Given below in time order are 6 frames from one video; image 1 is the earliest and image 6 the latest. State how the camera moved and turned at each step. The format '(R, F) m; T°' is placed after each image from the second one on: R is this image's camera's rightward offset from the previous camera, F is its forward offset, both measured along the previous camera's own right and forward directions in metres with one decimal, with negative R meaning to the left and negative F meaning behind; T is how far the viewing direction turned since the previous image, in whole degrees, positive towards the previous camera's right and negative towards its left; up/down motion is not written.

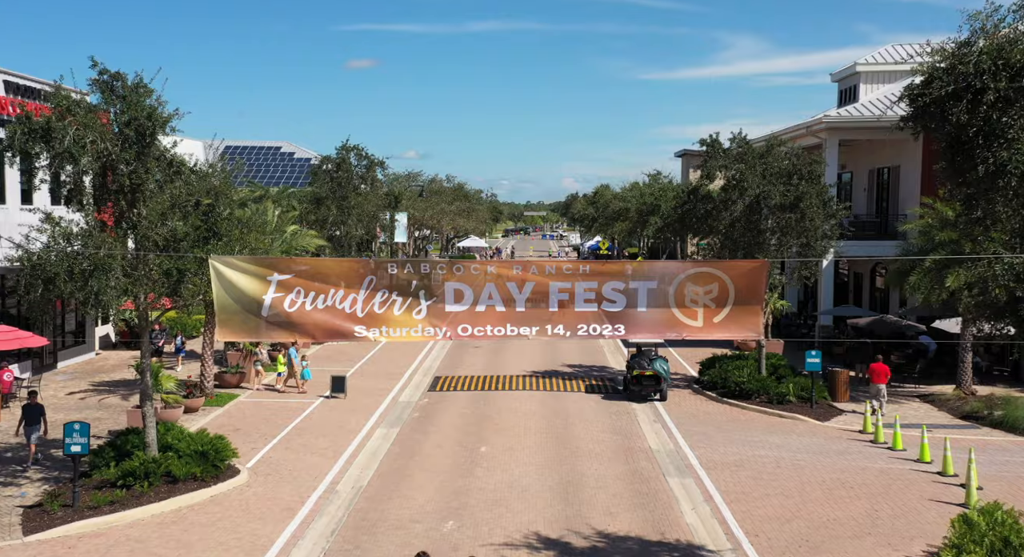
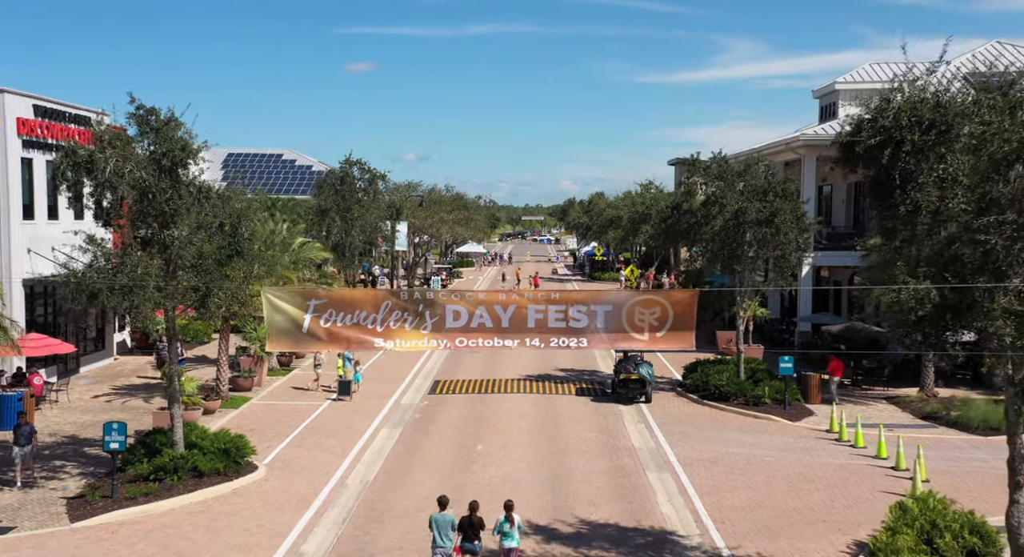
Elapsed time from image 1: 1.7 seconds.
(+0.1, -1.6) m; 0°
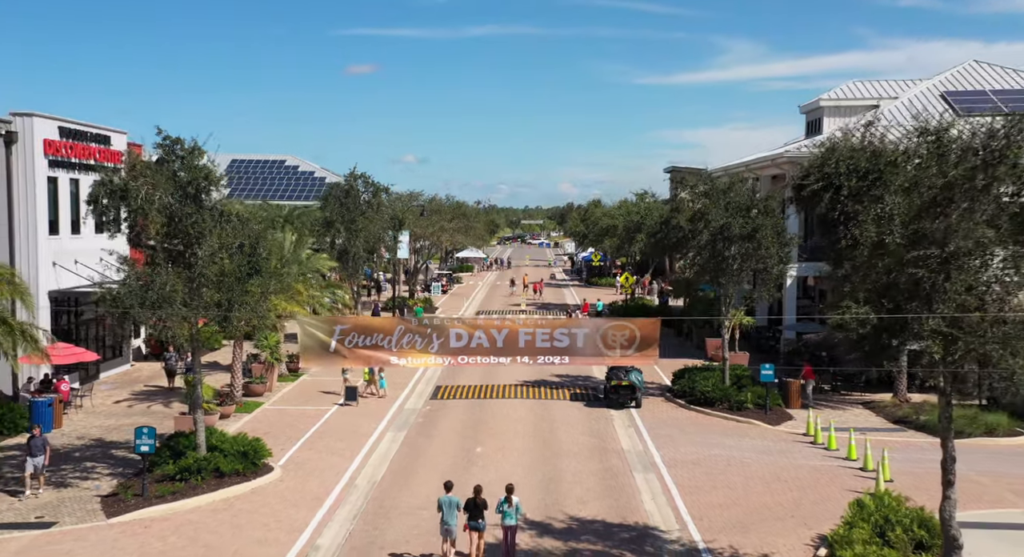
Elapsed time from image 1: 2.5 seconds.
(+0.1, -1.4) m; 0°
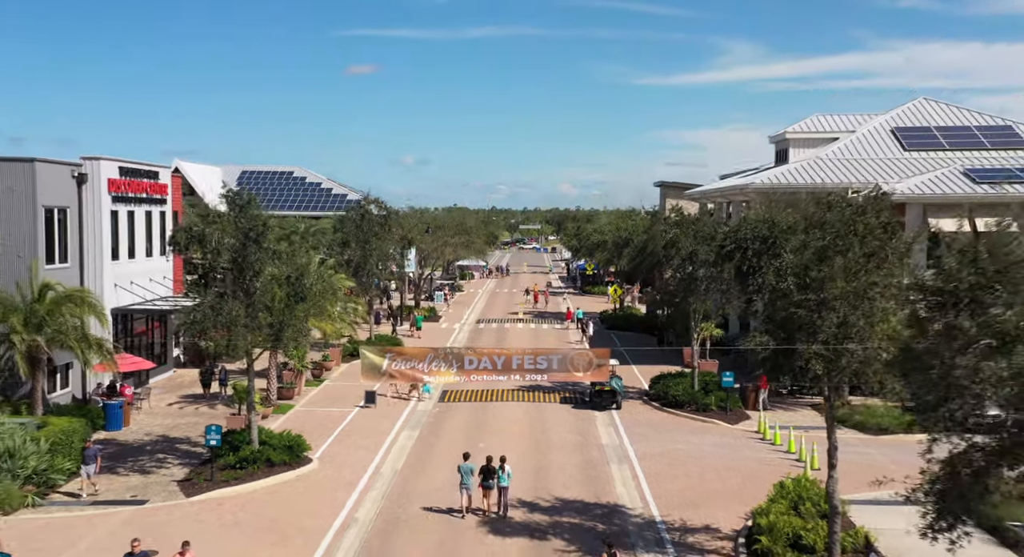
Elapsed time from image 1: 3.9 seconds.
(0.0, -4.0) m; 0°
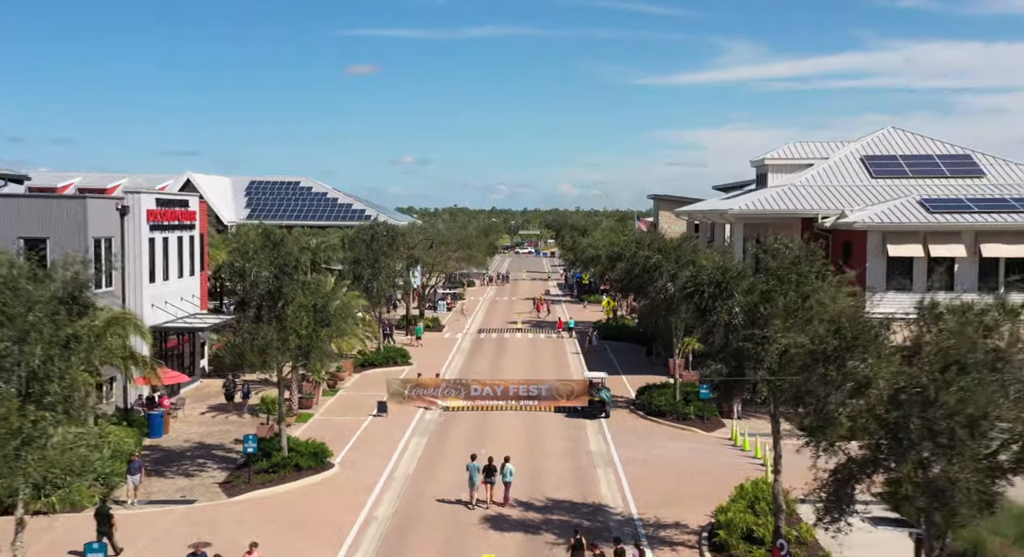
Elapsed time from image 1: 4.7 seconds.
(0.0, -3.1) m; 0°
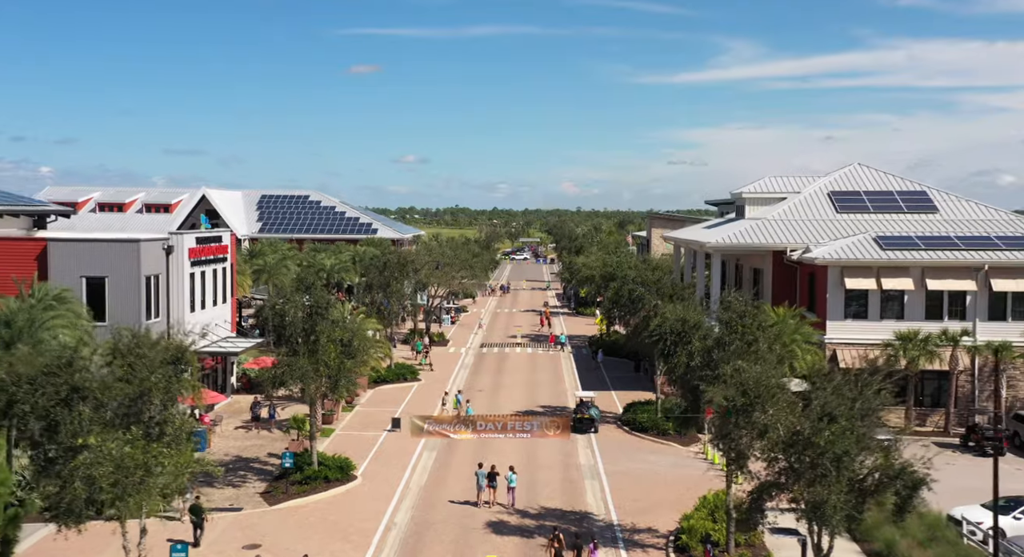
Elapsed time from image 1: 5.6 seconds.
(+0.1, -4.0) m; 0°
